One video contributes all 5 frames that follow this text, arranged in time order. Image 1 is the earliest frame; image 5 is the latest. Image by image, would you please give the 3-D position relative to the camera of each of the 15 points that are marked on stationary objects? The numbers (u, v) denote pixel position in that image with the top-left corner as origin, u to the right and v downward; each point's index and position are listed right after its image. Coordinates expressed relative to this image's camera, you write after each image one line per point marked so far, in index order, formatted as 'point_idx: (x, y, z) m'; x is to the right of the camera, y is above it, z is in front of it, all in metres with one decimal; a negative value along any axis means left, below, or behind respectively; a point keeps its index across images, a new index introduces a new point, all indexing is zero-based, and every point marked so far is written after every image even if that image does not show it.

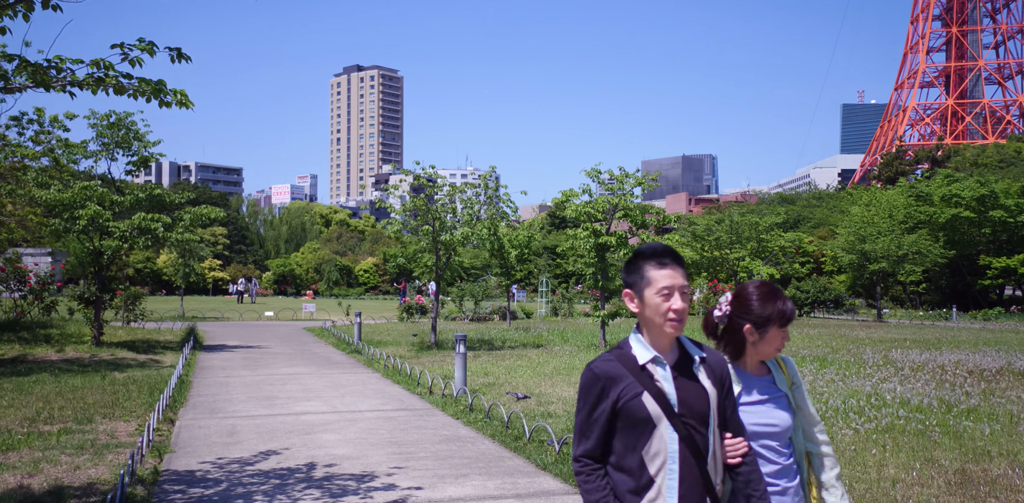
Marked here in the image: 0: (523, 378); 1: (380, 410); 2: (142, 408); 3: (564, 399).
0: (+0.2, -2.2, +14.7) m
1: (-1.8, -2.2, +11.9) m
2: (-5.1, -2.2, +11.9) m
3: (+0.8, -2.1, +12.3) m
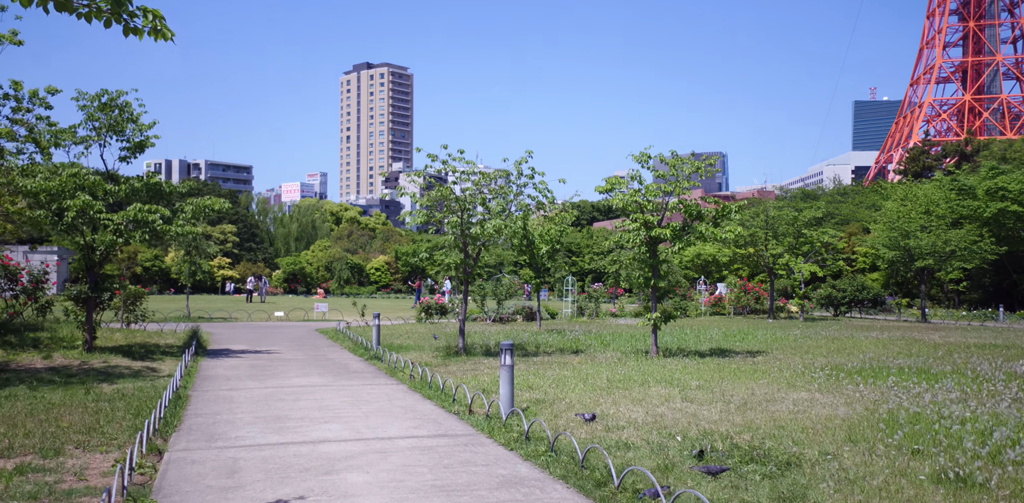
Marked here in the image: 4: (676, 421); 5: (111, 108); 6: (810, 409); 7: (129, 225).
0: (+0.9, -2.1, +12.5) m
1: (-1.1, -2.1, +9.8) m
2: (-4.4, -2.1, +9.8) m
3: (+1.5, -2.0, +10.2) m
4: (+2.0, -2.0, +10.3) m
5: (-9.0, +3.2, +19.2) m
6: (+3.7, -1.9, +10.5) m
7: (-8.6, +0.6, +19.3) m
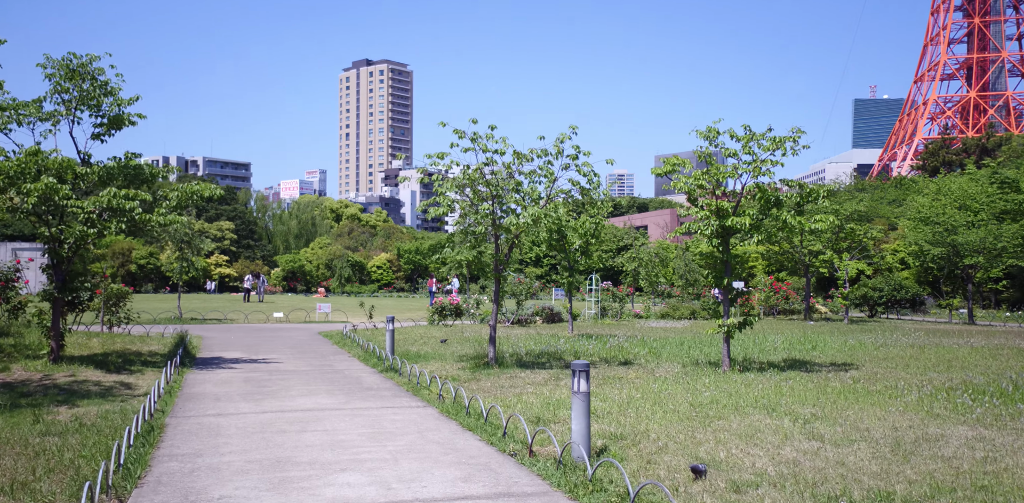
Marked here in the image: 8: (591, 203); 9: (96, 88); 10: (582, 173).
0: (+1.7, -2.0, +9.8) m
1: (-0.4, -2.0, +7.1) m
2: (-3.7, -2.0, +7.0) m
3: (+2.2, -1.9, +7.4) m
4: (+2.7, -1.9, +7.5) m
5: (-8.2, +3.4, +16.4) m
6: (+4.4, -1.8, +7.8) m
7: (-7.9, +0.7, +16.5) m
8: (+1.7, +1.1, +18.7) m
9: (-8.2, +3.2, +16.8) m
10: (+1.3, +1.5, +16.2) m
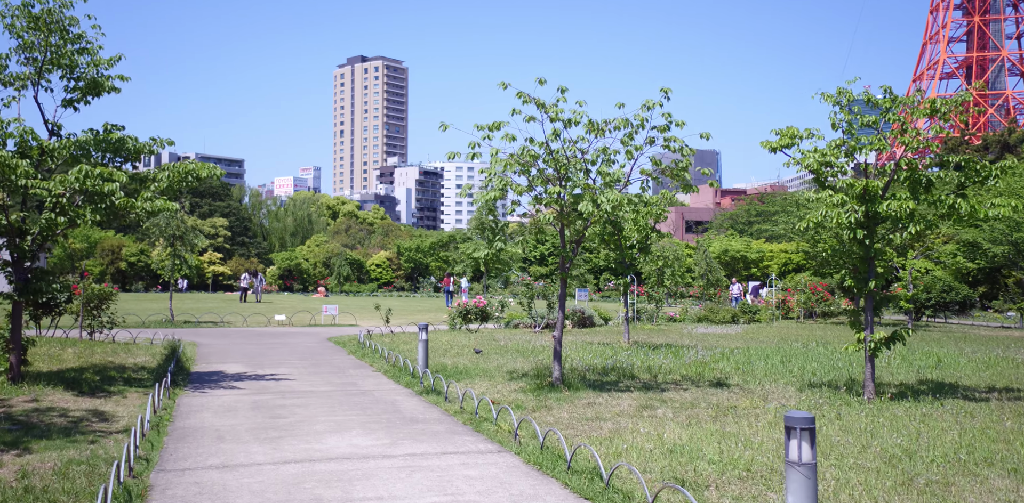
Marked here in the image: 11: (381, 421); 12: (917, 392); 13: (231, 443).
0: (+2.8, -1.9, +6.7) m
1: (+0.8, -1.9, +4.0) m
2: (-2.5, -1.9, +3.9) m
3: (+3.4, -1.9, +4.3) m
4: (+3.9, -1.9, +4.5) m
5: (-7.1, +3.5, +13.2) m
6: (+5.6, -1.8, +4.7) m
7: (-6.8, +0.8, +13.4) m
8: (+2.8, +1.2, +15.7) m
9: (-7.1, +3.3, +13.7) m
10: (+2.4, +1.6, +13.1) m
11: (-1.7, -2.1, +10.9) m
12: (+5.5, -1.9, +11.7) m
13: (-3.2, -2.1, +9.6) m
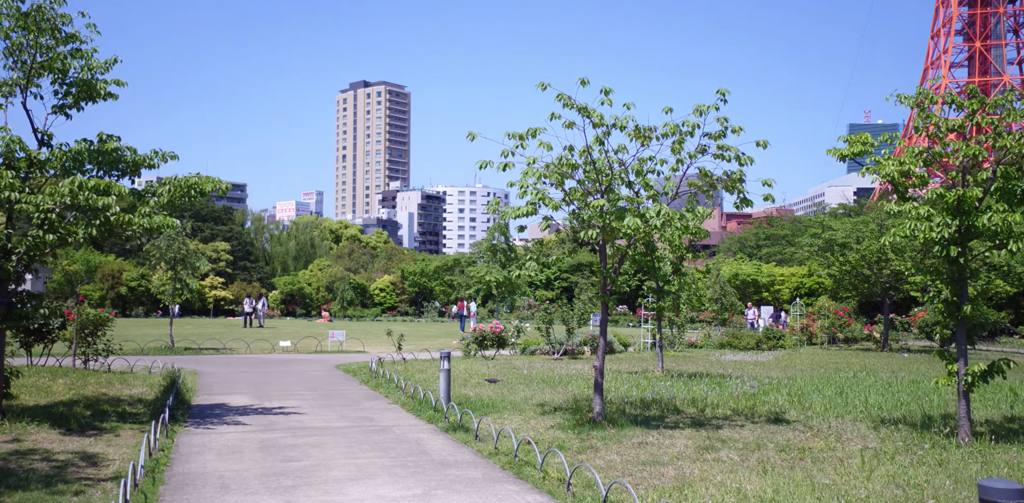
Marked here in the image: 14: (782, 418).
0: (+3.3, -2.0, +5.4) m
1: (+1.3, -2.0, +2.6) m
2: (-2.0, -1.9, +2.6) m
3: (+3.9, -1.9, +3.0) m
4: (+4.3, -1.9, +3.1) m
5: (-6.6, +3.2, +12.1) m
6: (+6.1, -1.8, +3.4) m
7: (-6.3, +0.5, +12.1) m
8: (+3.3, +0.8, +14.4) m
9: (-6.6, +3.0, +12.5) m
10: (+2.9, +1.3, +11.9) m
11: (-1.2, -2.3, +9.5) m
12: (+6.0, -2.1, +10.3) m
13: (-2.7, -2.3, +8.3) m
14: (+3.8, -2.3, +12.2) m
